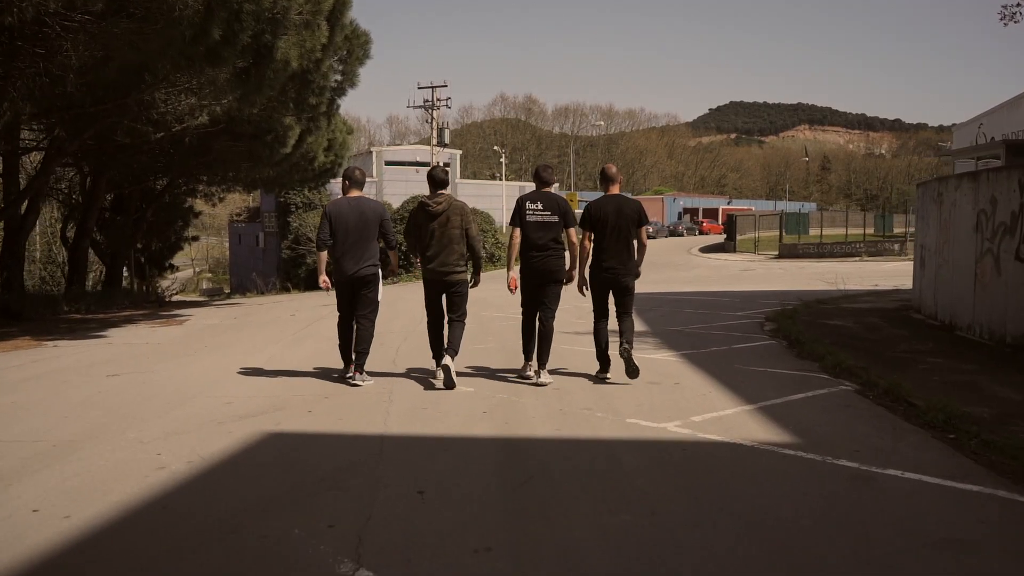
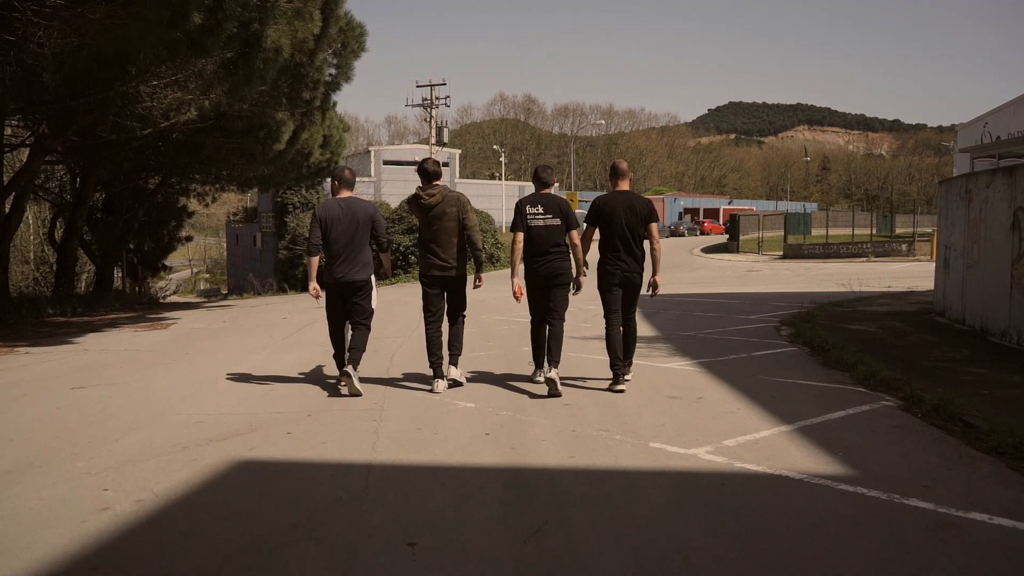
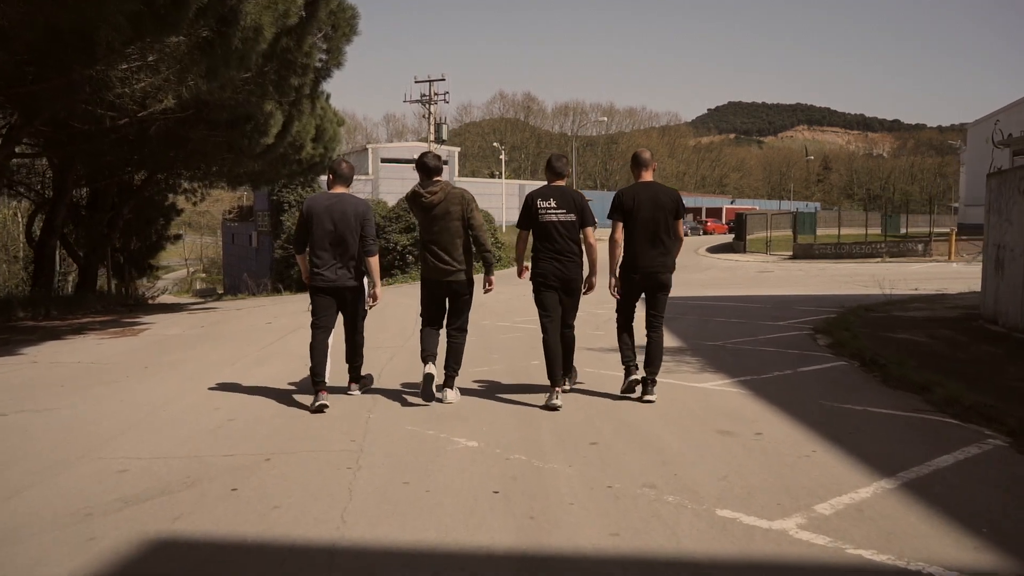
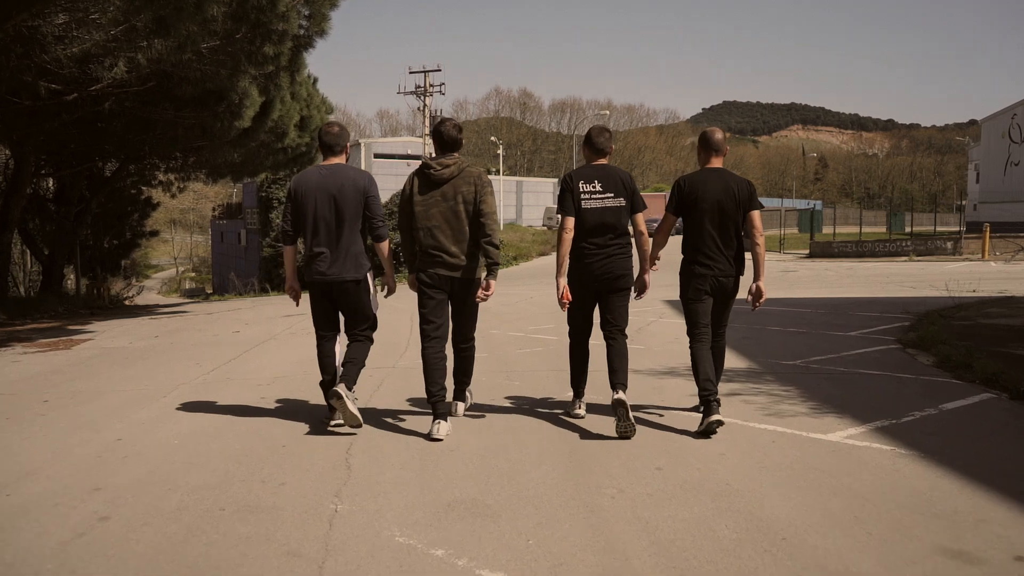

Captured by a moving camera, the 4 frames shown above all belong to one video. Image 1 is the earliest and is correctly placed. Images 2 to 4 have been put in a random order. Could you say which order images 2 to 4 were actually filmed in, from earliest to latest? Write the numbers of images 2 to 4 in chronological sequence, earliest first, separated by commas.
2, 3, 4
